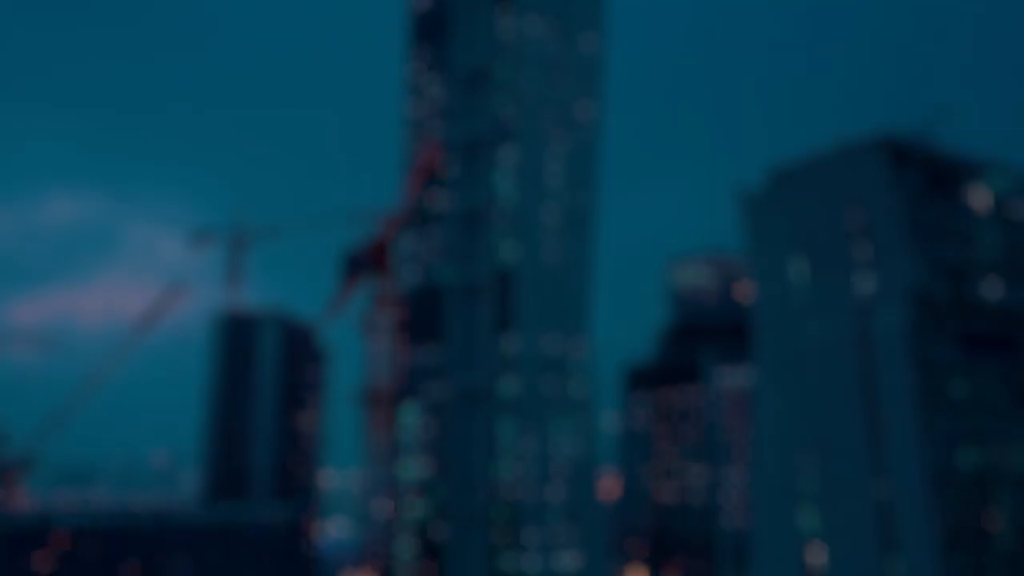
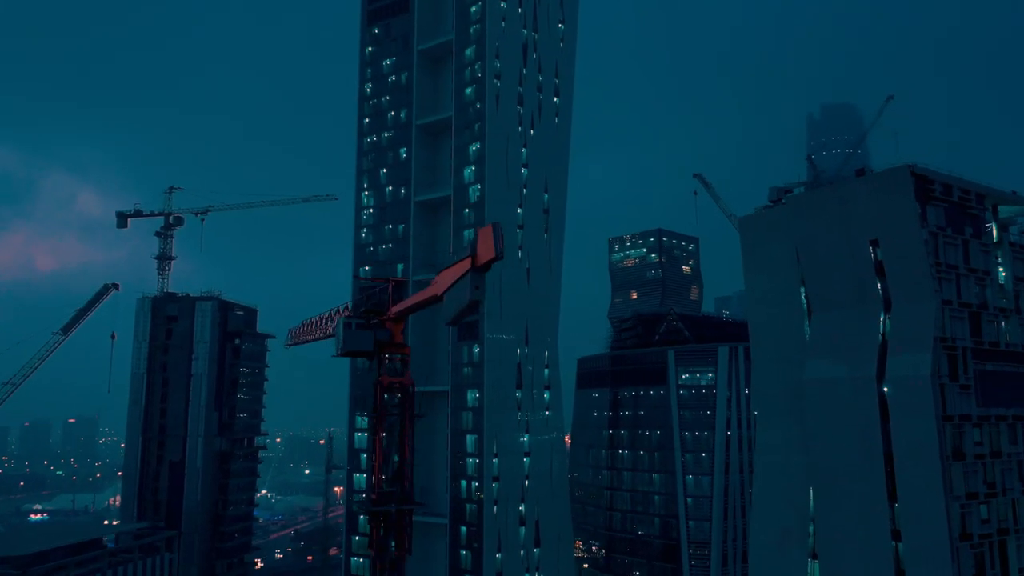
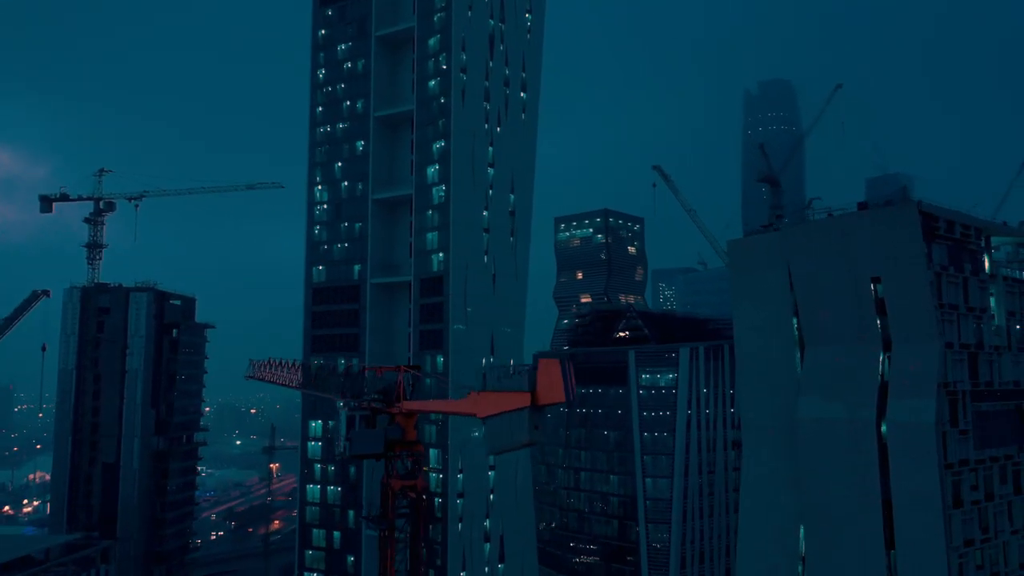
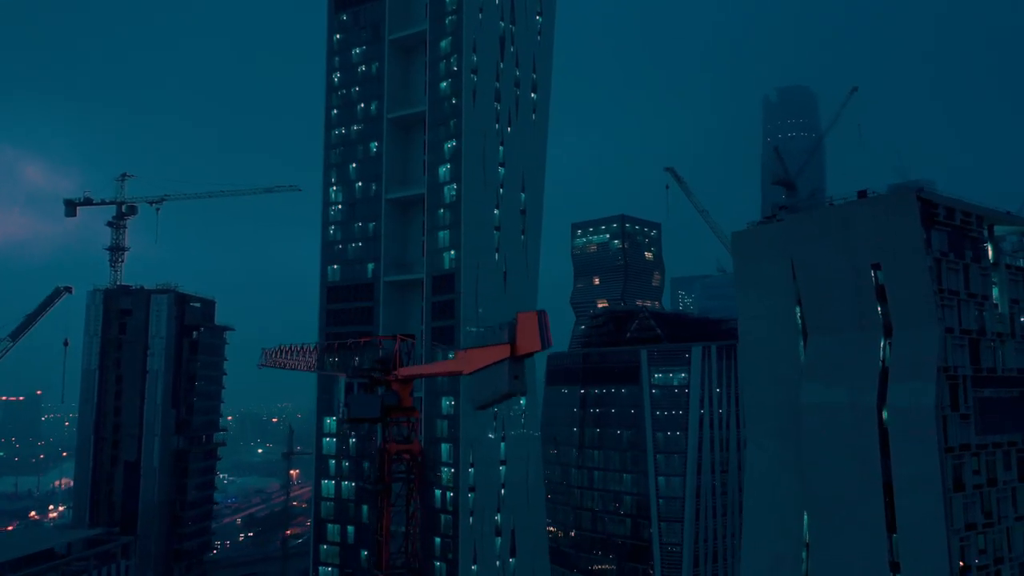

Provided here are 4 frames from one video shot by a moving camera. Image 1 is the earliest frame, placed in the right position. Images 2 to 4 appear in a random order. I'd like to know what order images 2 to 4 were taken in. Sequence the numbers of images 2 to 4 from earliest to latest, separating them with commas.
2, 4, 3
